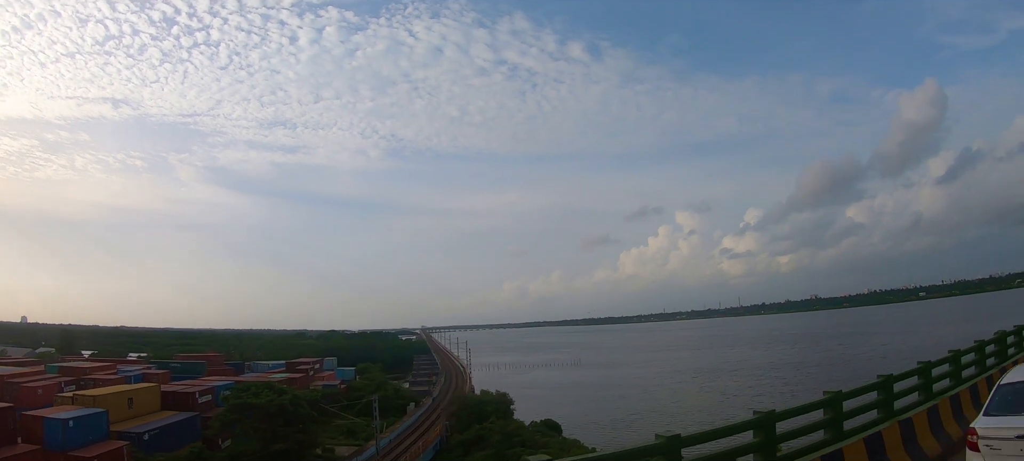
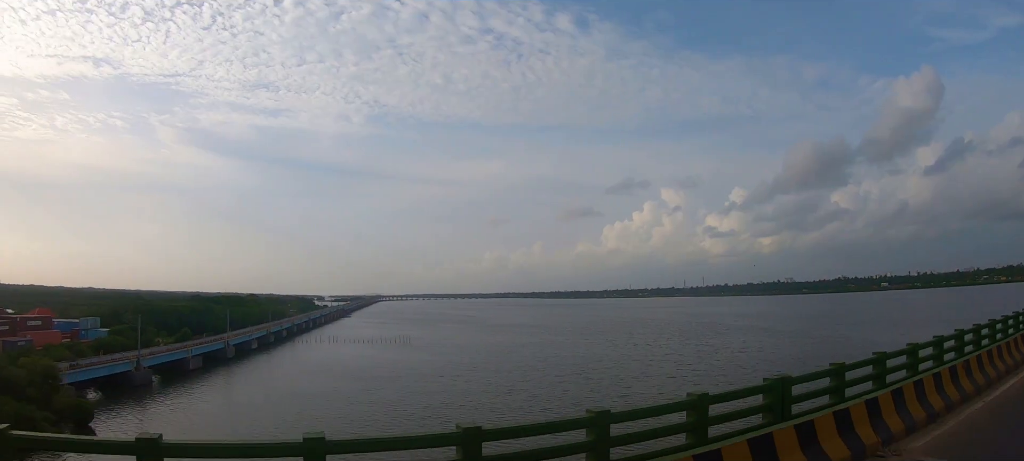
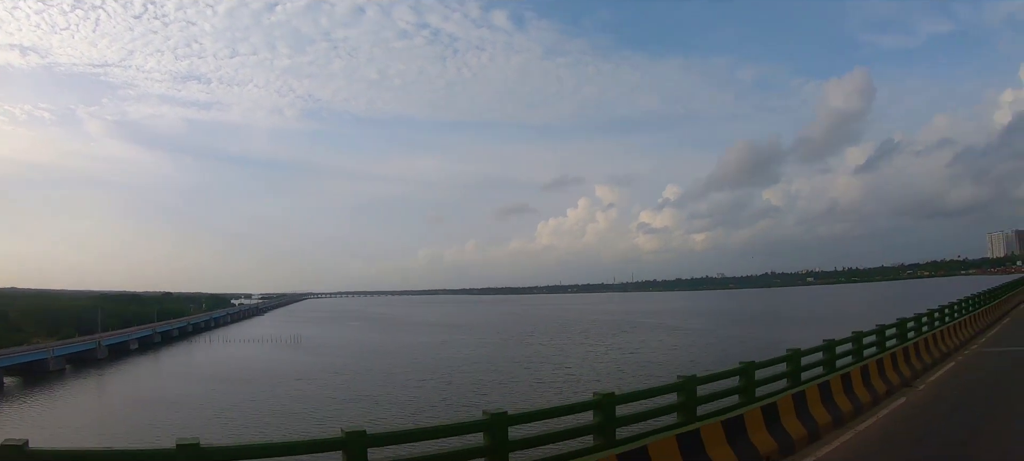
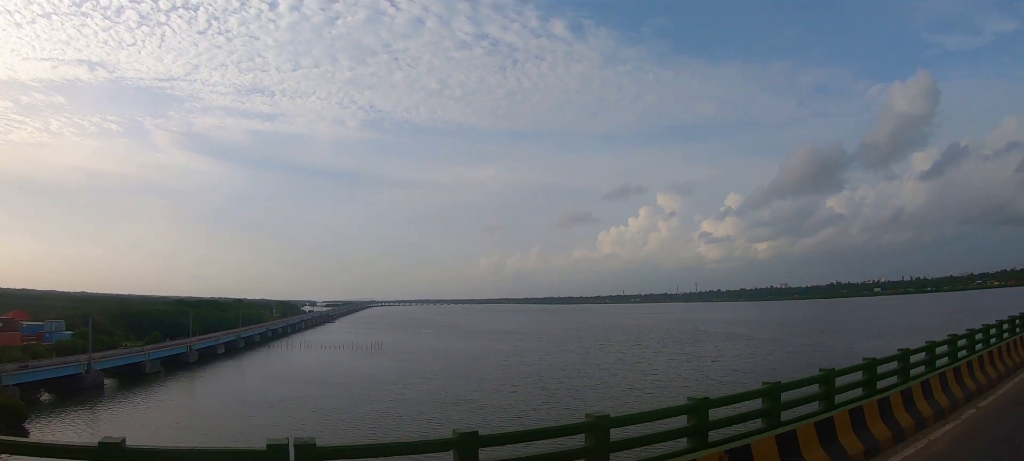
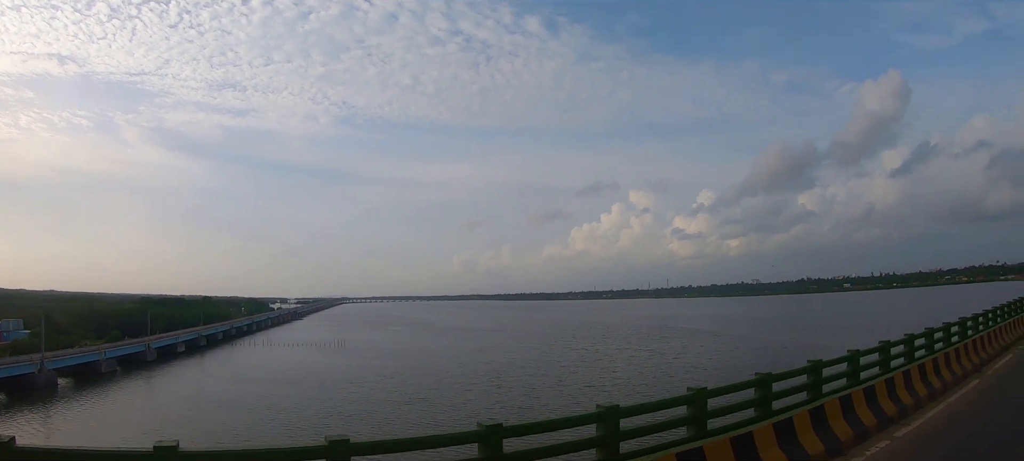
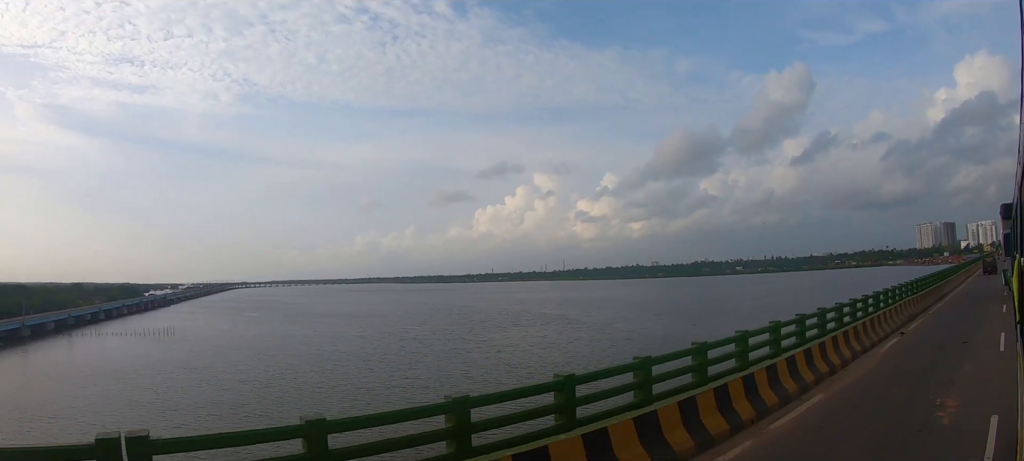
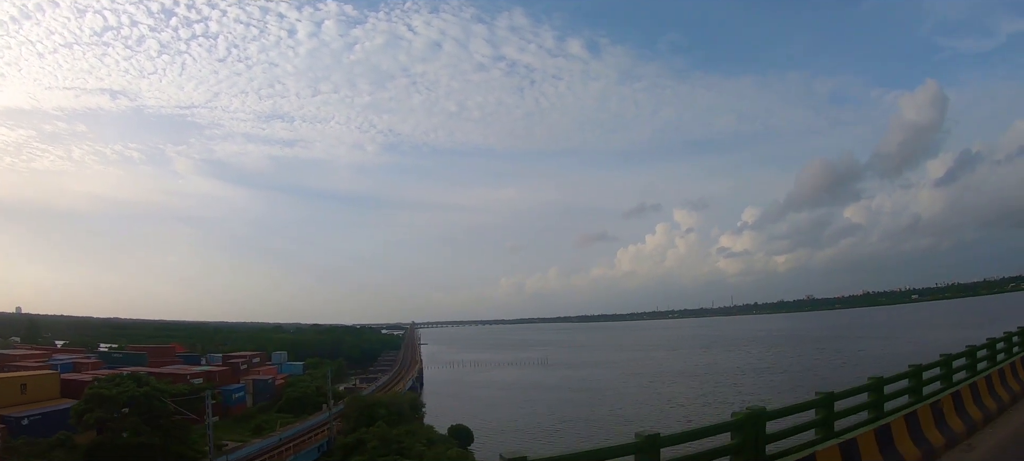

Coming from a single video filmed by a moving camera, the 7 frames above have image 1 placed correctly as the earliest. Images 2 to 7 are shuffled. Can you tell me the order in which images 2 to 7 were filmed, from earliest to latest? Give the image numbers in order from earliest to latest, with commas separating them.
7, 2, 4, 5, 3, 6
